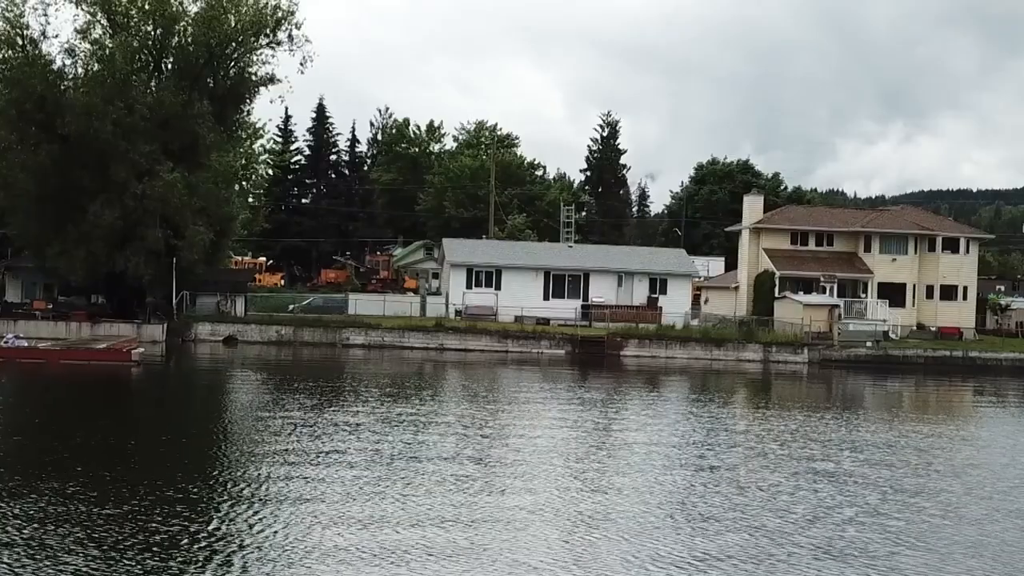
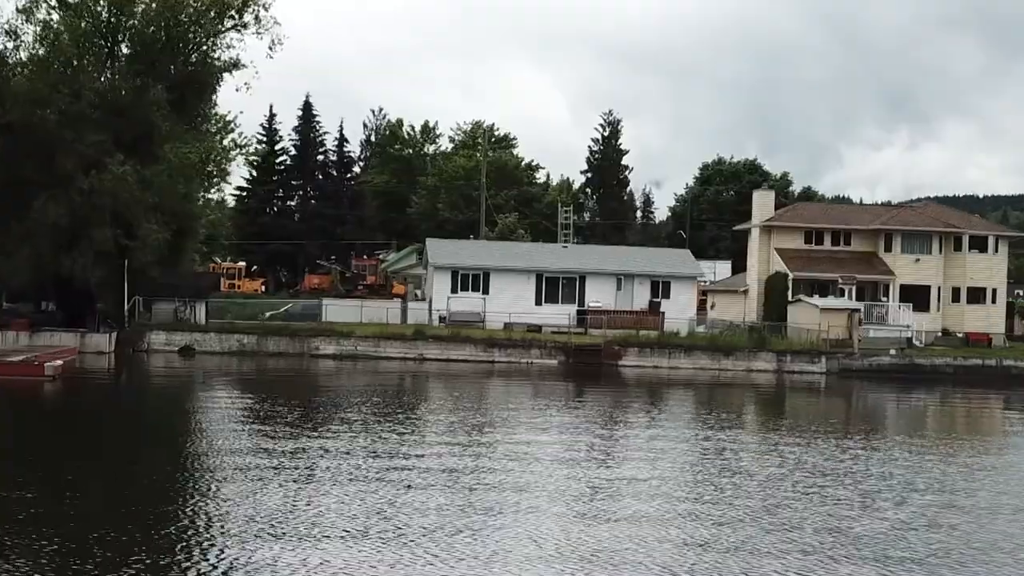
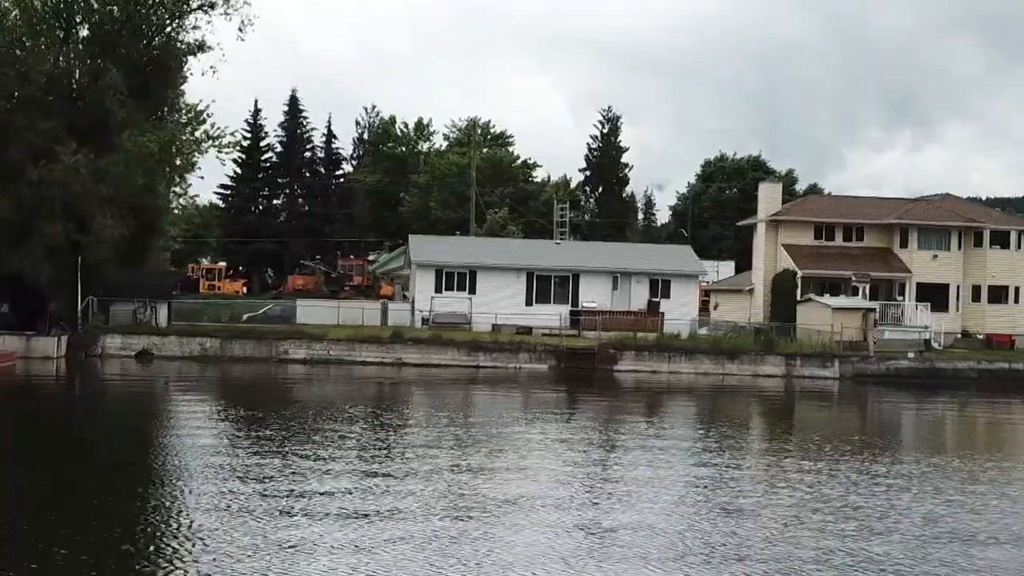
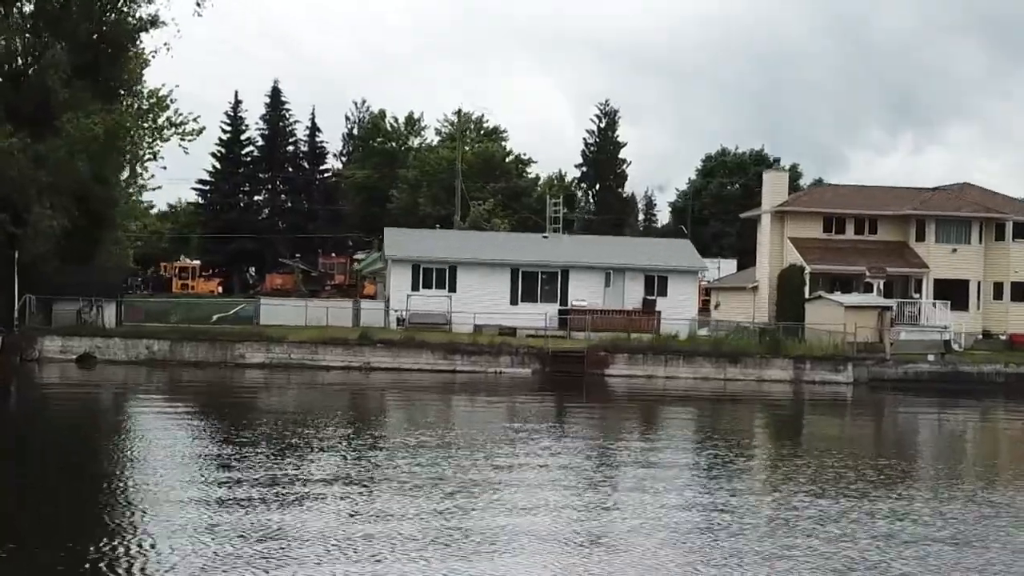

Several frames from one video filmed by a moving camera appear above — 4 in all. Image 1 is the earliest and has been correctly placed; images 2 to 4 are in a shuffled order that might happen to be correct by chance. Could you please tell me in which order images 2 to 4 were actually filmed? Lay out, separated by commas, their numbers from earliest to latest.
2, 3, 4
